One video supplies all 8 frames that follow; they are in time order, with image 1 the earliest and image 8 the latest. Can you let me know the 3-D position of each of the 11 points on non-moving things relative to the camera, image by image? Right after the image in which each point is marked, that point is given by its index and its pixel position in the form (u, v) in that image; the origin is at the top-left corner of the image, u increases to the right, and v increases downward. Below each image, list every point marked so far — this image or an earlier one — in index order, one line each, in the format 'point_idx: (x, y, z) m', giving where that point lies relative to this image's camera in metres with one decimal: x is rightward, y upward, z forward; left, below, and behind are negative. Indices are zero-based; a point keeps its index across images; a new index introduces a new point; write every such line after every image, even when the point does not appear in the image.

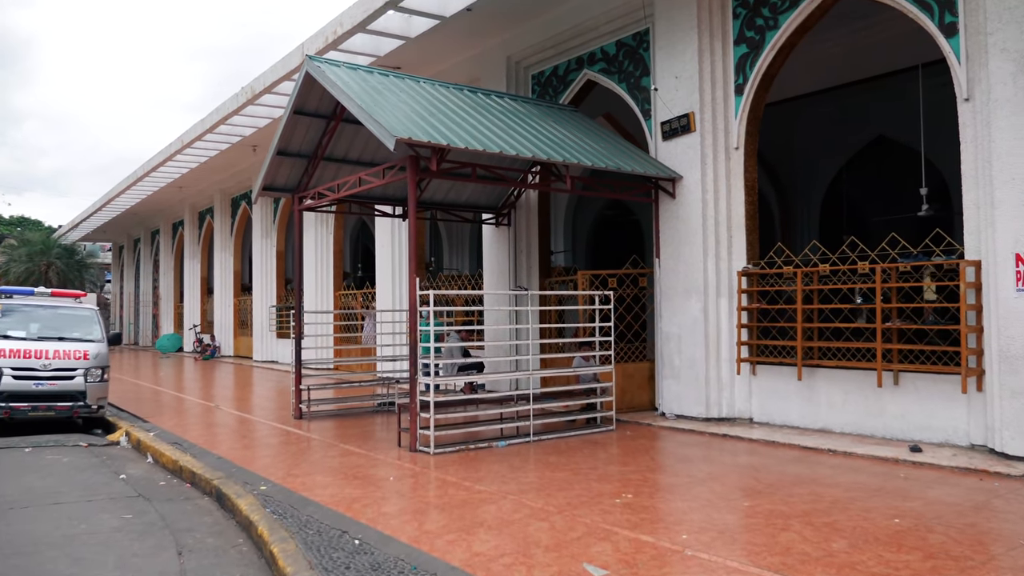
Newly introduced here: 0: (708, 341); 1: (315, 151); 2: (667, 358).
0: (+2.1, -0.6, +9.2) m
1: (-2.4, +1.6, +10.2) m
2: (+1.8, -0.8, +9.6) m
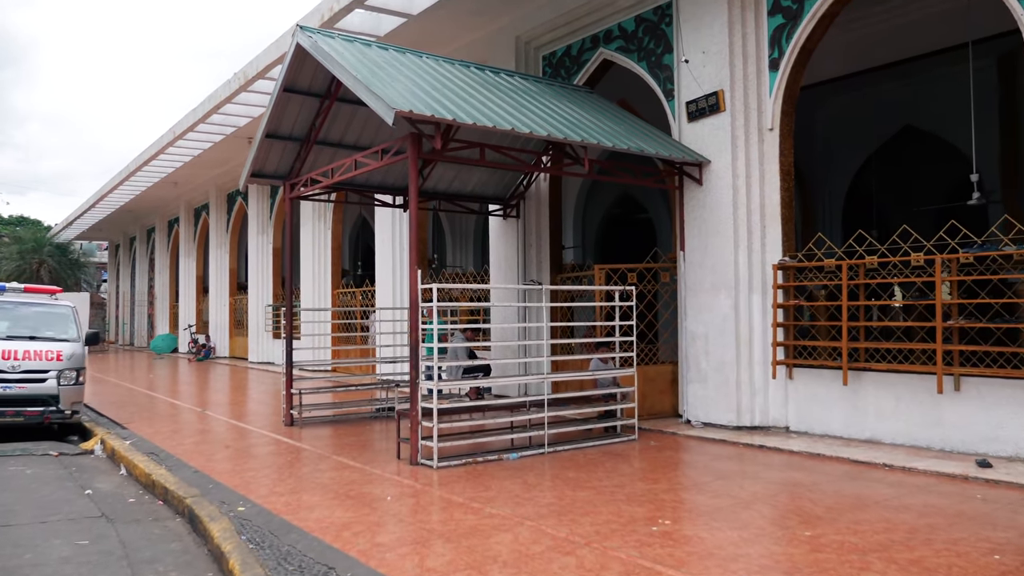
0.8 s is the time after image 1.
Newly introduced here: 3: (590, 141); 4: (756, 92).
0: (+2.2, -0.5, +8.3) m
1: (-2.2, +1.7, +9.3) m
2: (+1.9, -0.8, +8.8) m
3: (+0.7, +1.4, +7.9) m
4: (+2.4, +1.9, +8.4) m
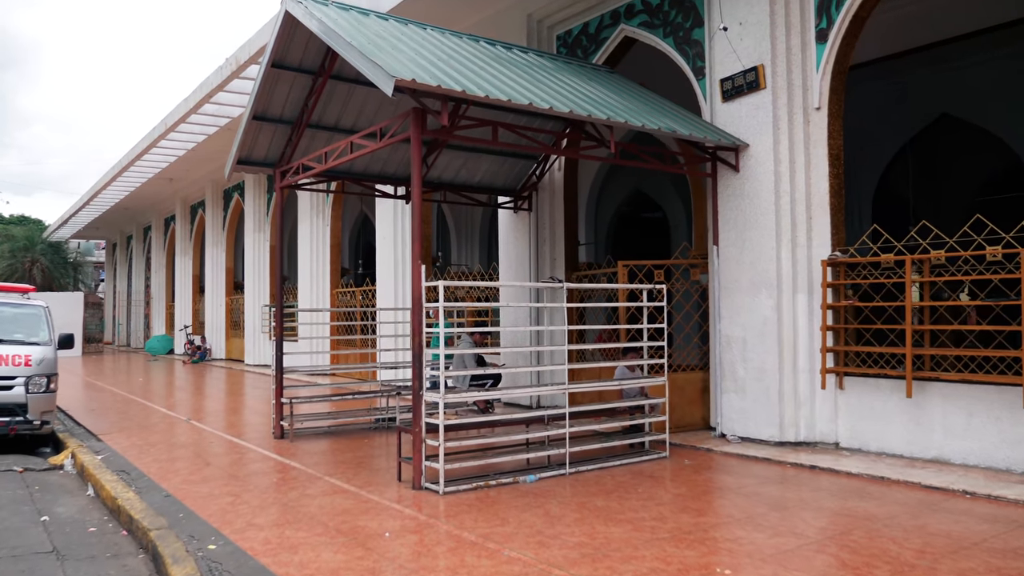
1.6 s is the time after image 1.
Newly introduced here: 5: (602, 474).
0: (+2.4, -0.5, +7.4) m
1: (-2.1, +1.7, +8.4) m
2: (+2.0, -0.7, +7.9) m
3: (+0.9, +1.4, +7.0) m
4: (+2.6, +2.0, +7.5) m
5: (+0.7, -1.4, +6.5) m
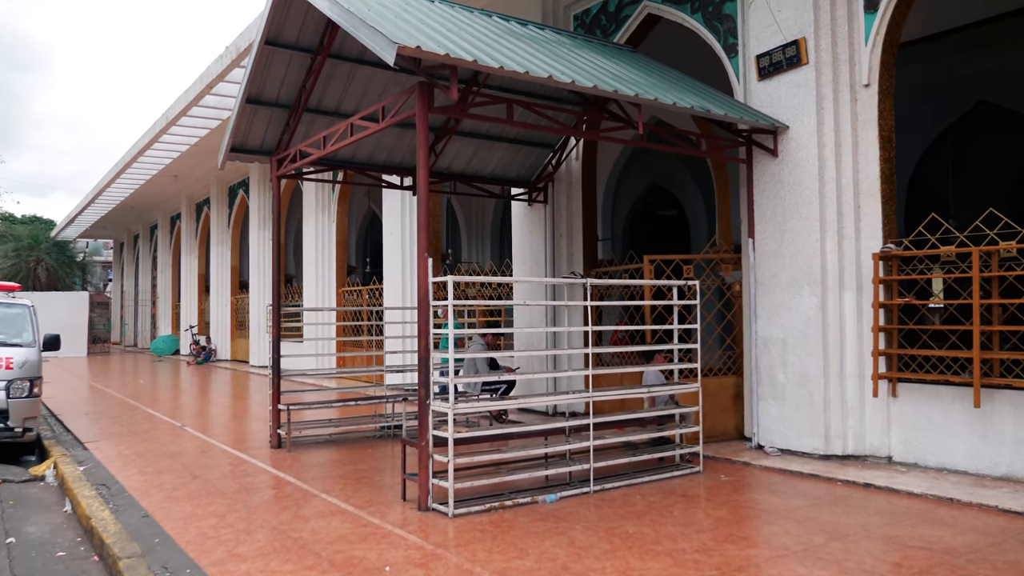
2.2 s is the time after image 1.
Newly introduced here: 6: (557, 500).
0: (+2.5, -0.5, +6.7) m
1: (-2.0, +1.7, +7.8) m
2: (+2.1, -0.7, +7.2) m
3: (+1.0, +1.4, +6.3) m
4: (+2.7, +2.0, +6.8) m
5: (+0.8, -1.4, +5.8) m
6: (+0.3, -1.4, +5.5) m
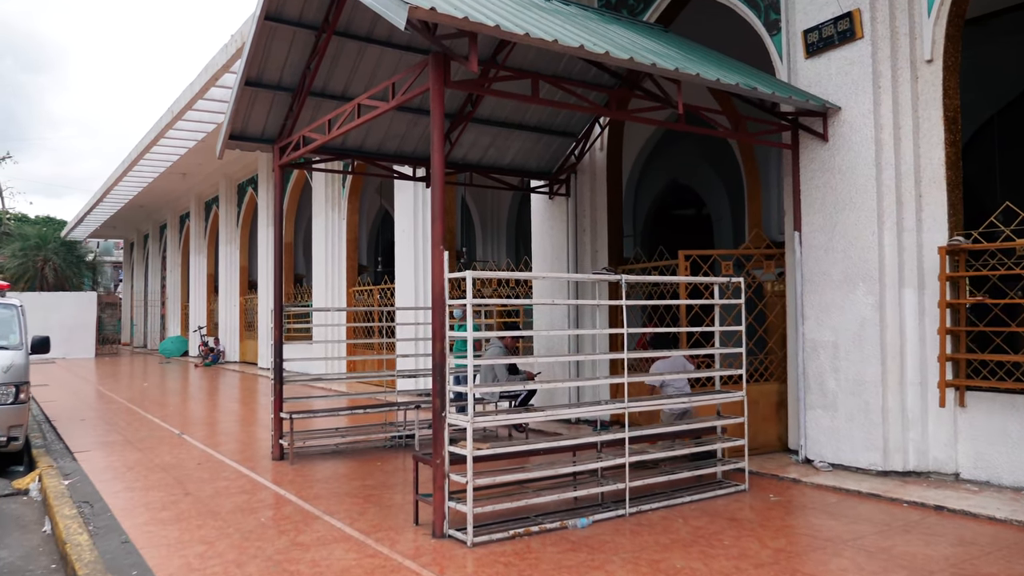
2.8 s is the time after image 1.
0: (+2.7, -0.5, +6.0) m
1: (-1.8, +1.7, +7.2) m
2: (+2.3, -0.7, +6.5) m
3: (+1.1, +1.4, +5.6) m
4: (+2.9, +2.0, +6.1) m
5: (+1.0, -1.4, +5.2) m
6: (+0.4, -1.4, +4.9) m
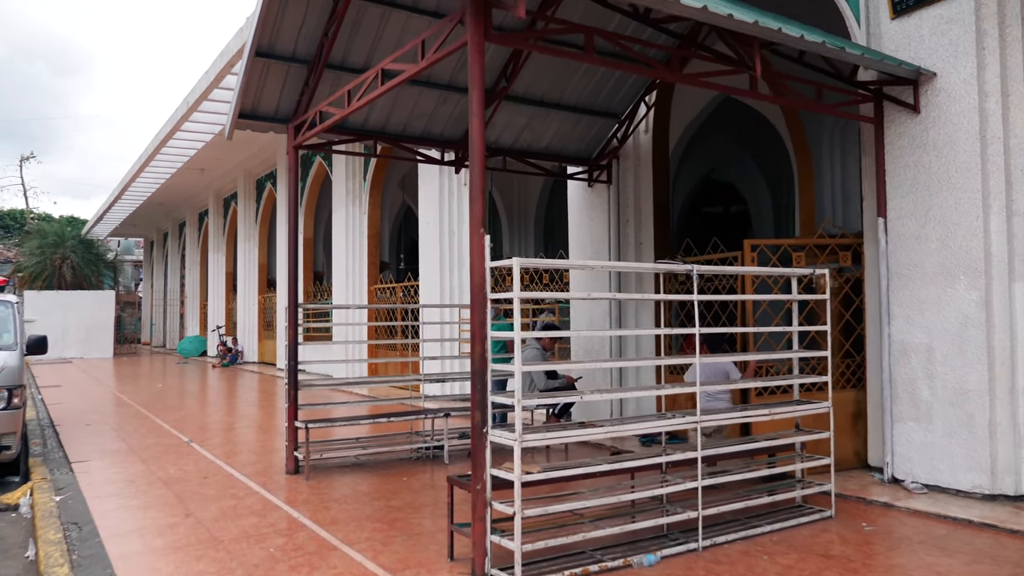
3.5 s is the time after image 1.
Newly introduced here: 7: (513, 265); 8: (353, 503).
0: (+2.9, -0.4, +5.2) m
1: (-1.5, +1.8, +6.4) m
2: (+2.6, -0.7, +5.7) m
3: (+1.4, +1.5, +4.8) m
4: (+3.1, +2.0, +5.3) m
5: (+1.2, -1.3, +4.4) m
6: (+0.7, -1.3, +4.1) m
7: (0.0, +0.1, +4.0) m
8: (-1.0, -1.4, +5.6) m
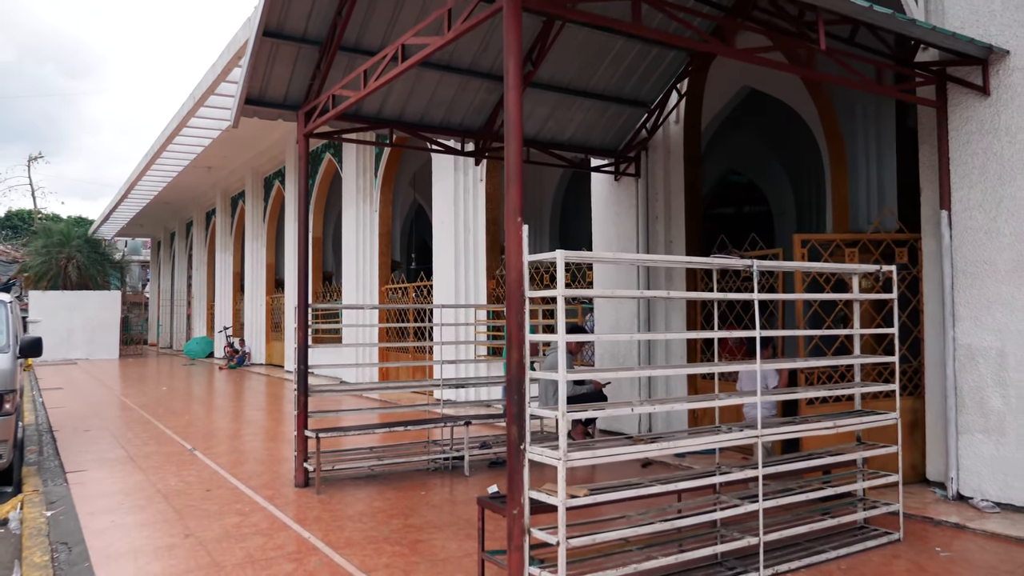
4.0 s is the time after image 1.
0: (+3.1, -0.4, +4.7) m
1: (-1.3, +1.8, +6.0) m
2: (+2.8, -0.7, +5.2) m
3: (+1.6, +1.5, +4.3) m
4: (+3.3, +2.0, +4.8) m
5: (+1.4, -1.3, +3.9) m
6: (+0.9, -1.3, +3.6) m
7: (+0.2, +0.1, +3.6) m
8: (-0.9, -1.4, +5.1) m
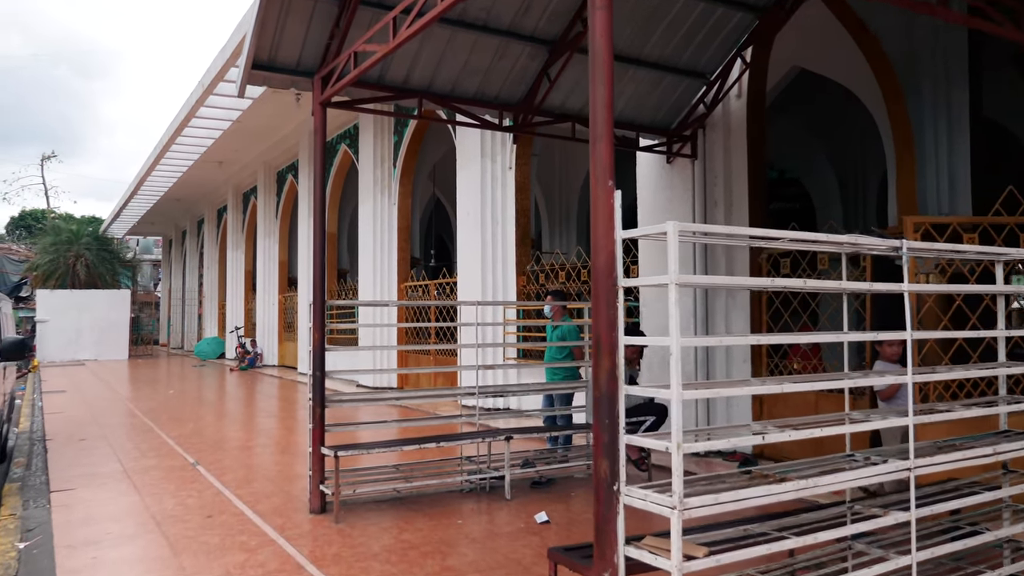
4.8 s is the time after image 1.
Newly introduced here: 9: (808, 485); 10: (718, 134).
0: (+3.4, -0.4, +3.7) m
1: (-1.0, +1.8, +5.1) m
2: (+3.1, -0.6, +4.2) m
3: (+1.9, +1.5, +3.4) m
4: (+3.6, +2.1, +3.8) m
5: (+1.7, -1.3, +3.0) m
6: (+1.1, -1.3, +2.7) m
7: (+0.5, +0.2, +2.7) m
8: (-0.6, -1.4, +4.2) m
9: (+0.9, -0.6, +2.8) m
10: (+1.7, +1.3, +7.2) m
